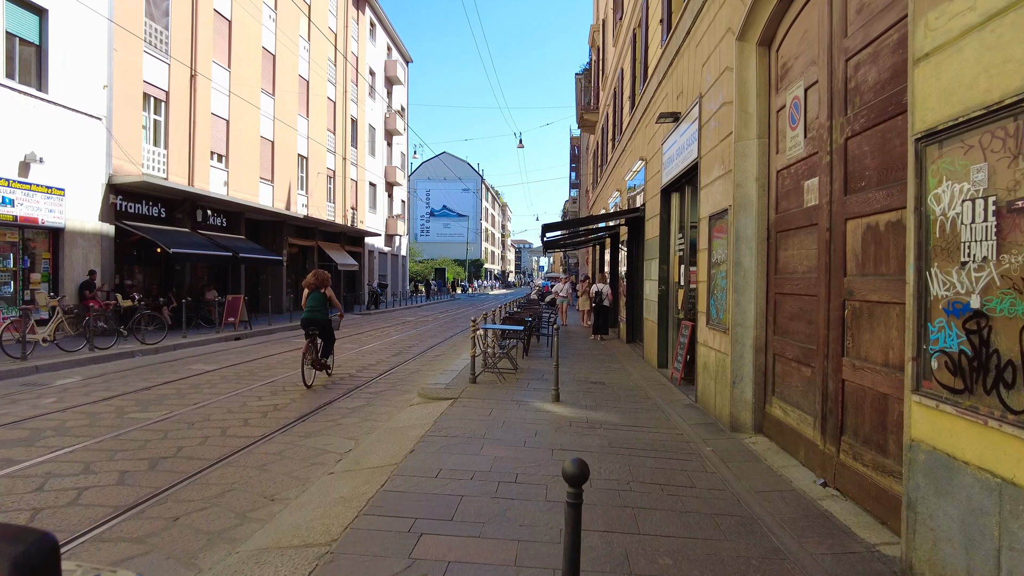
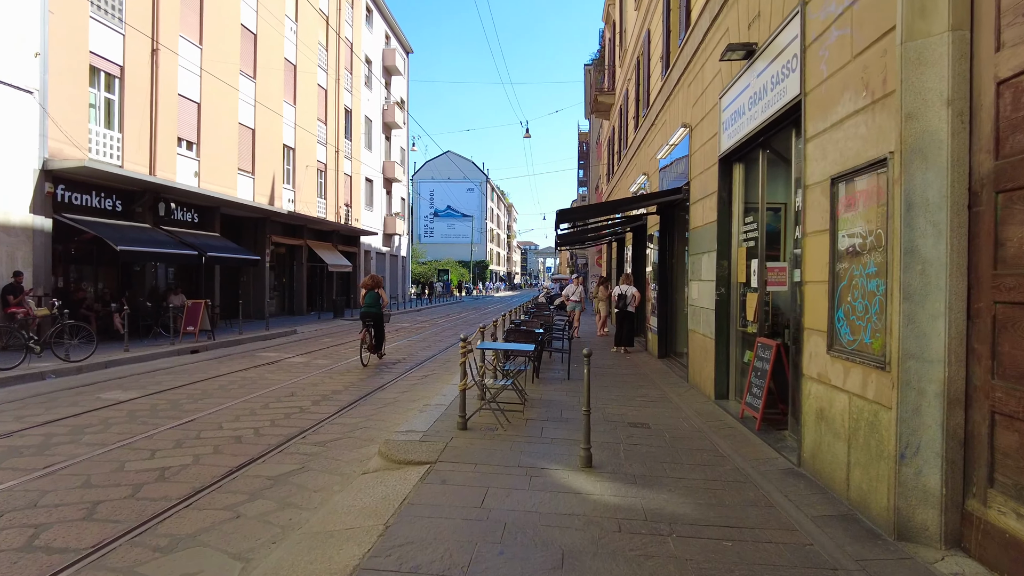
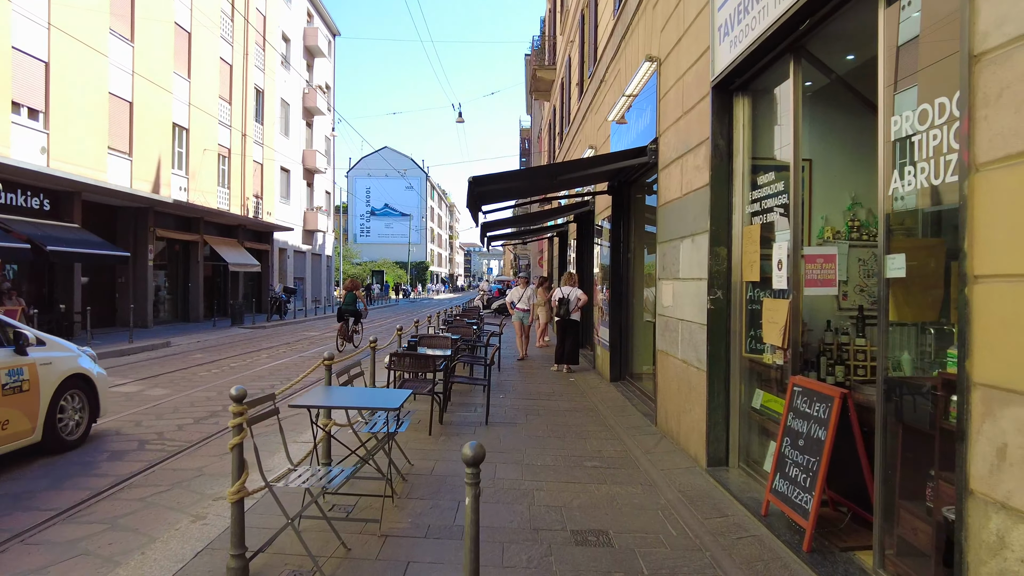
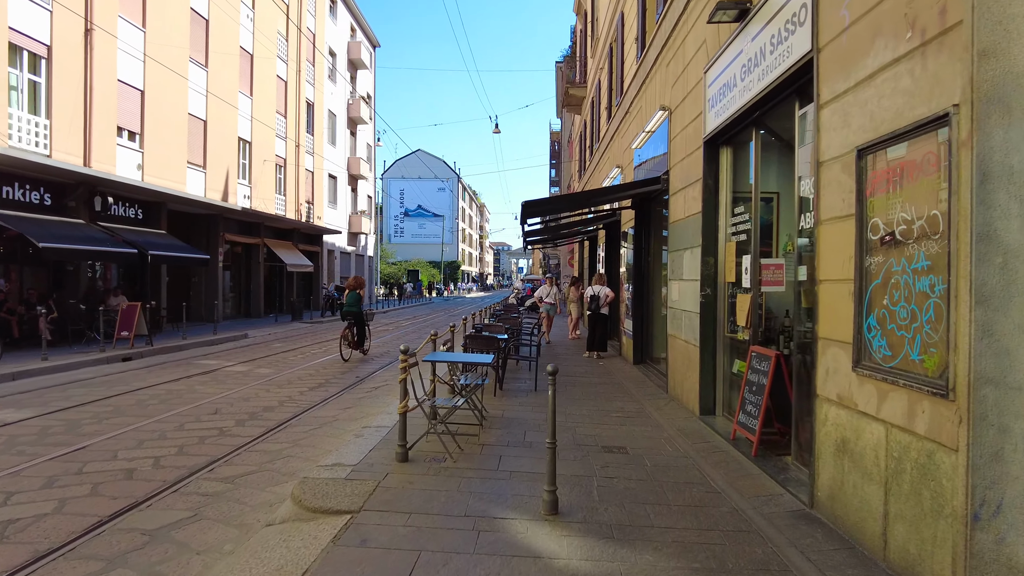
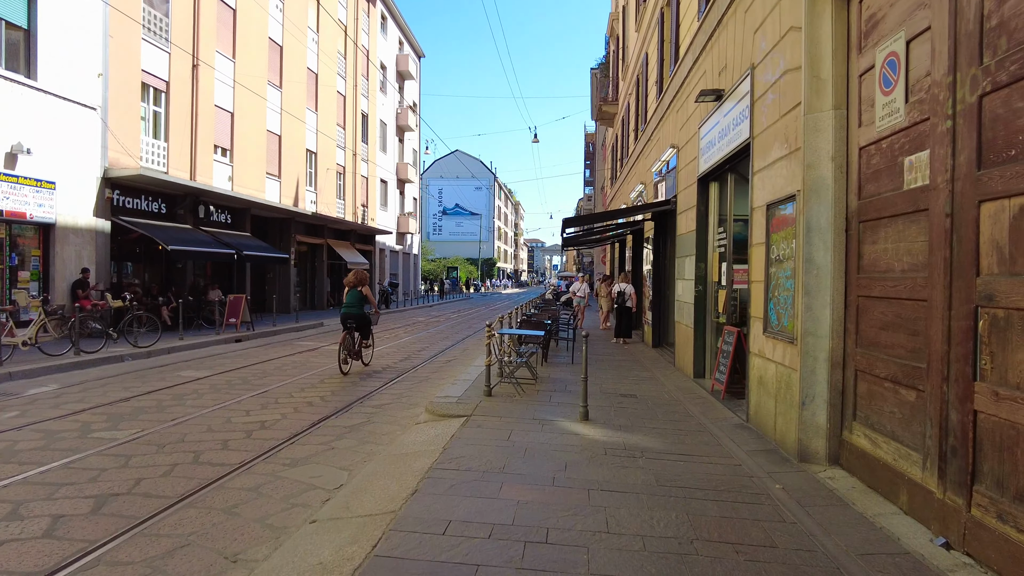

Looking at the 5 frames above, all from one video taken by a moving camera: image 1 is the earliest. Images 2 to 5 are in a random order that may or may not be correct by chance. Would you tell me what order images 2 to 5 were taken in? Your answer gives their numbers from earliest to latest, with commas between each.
5, 2, 4, 3
